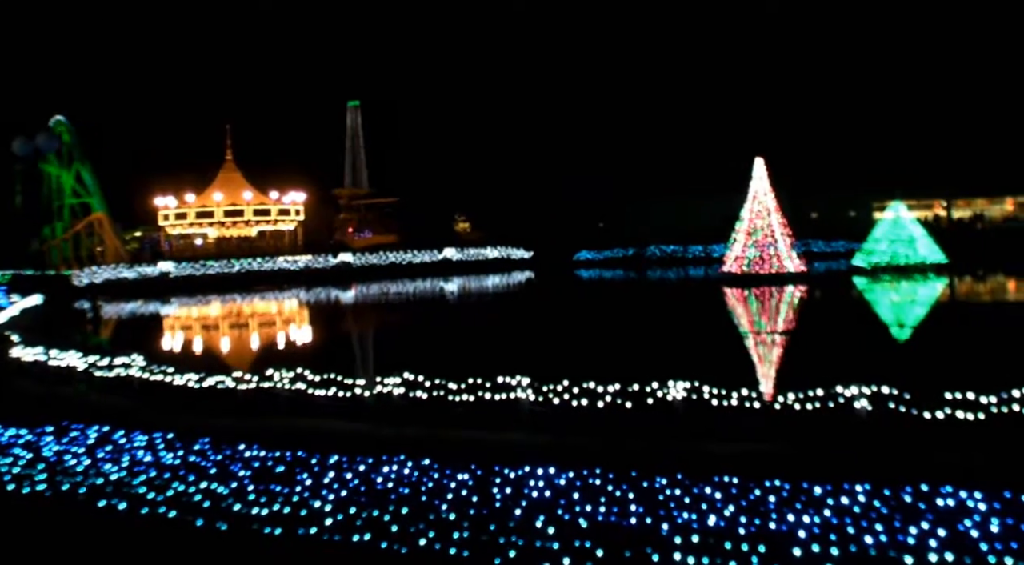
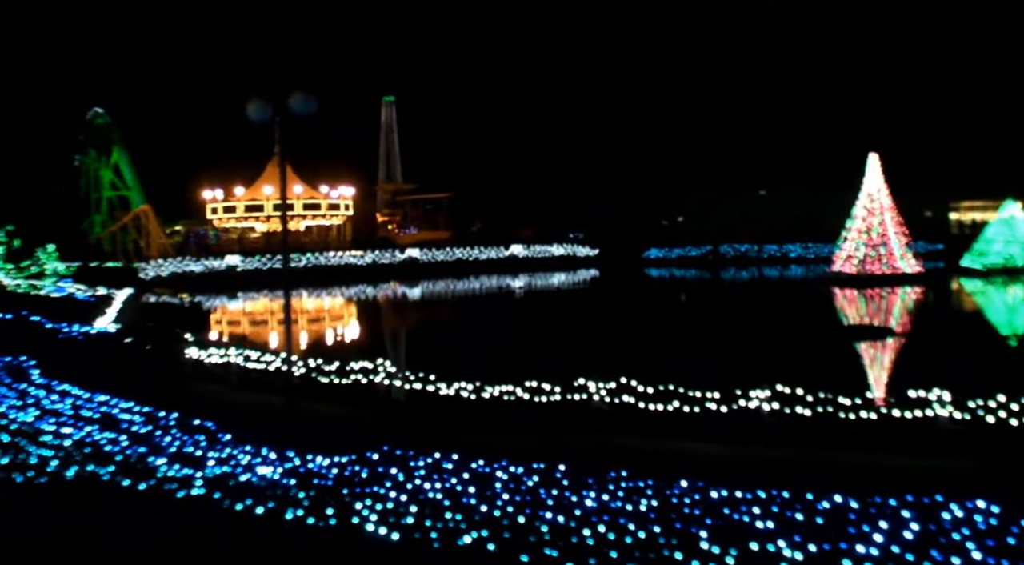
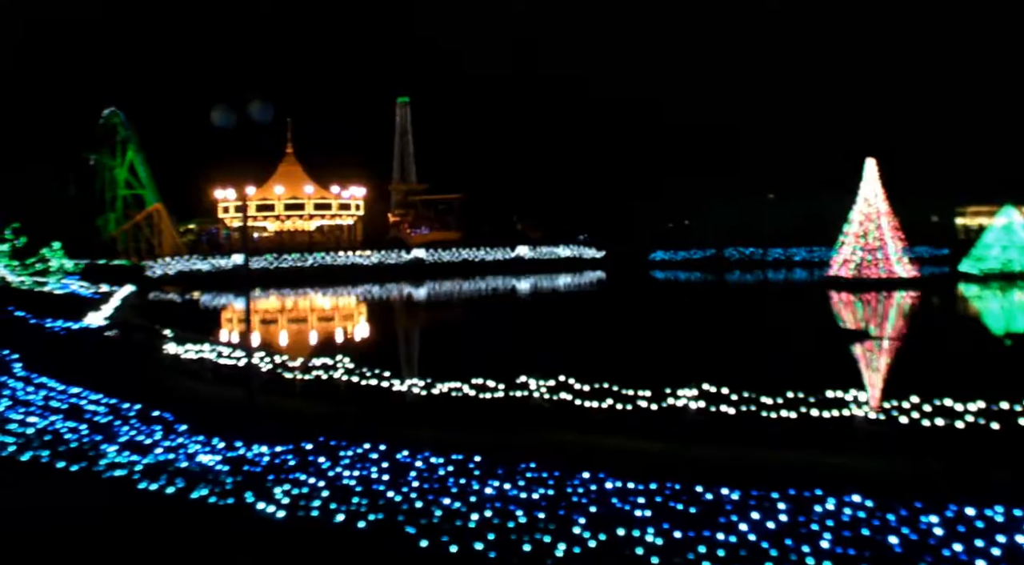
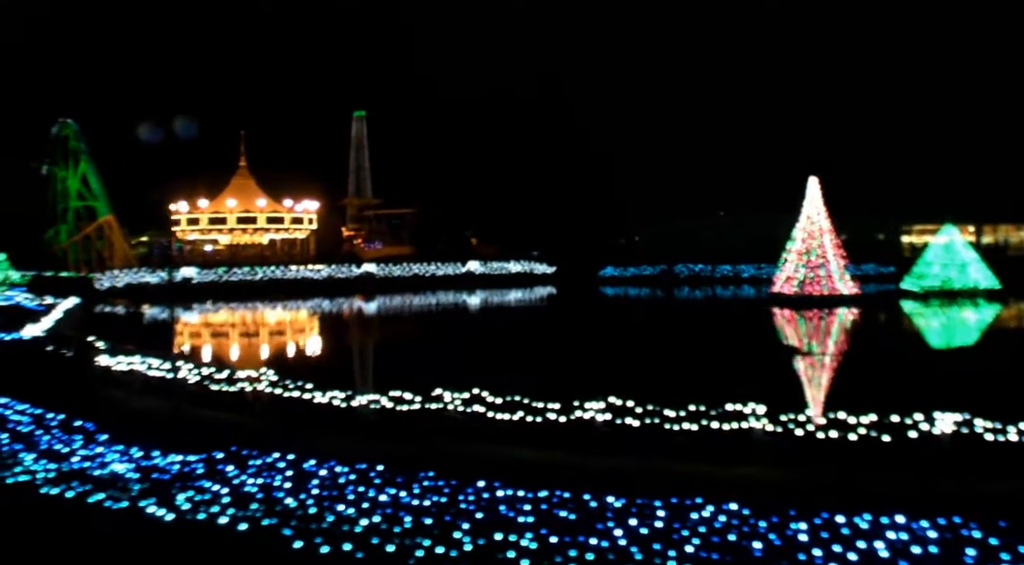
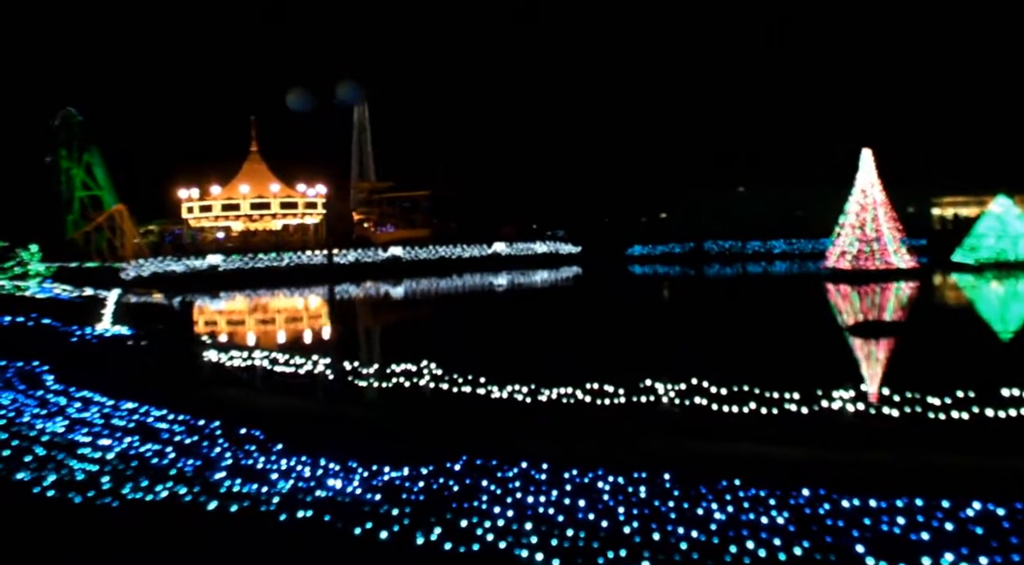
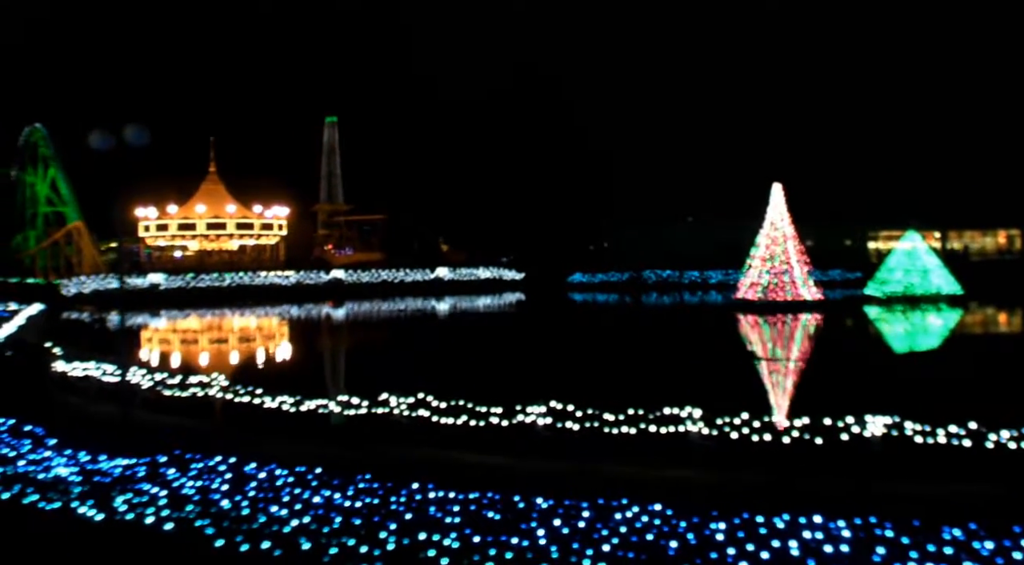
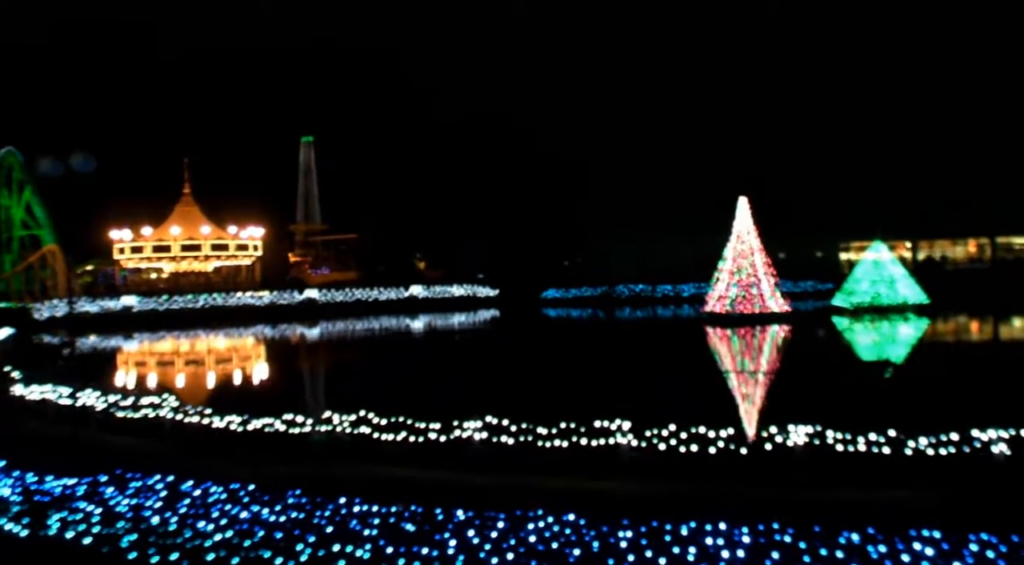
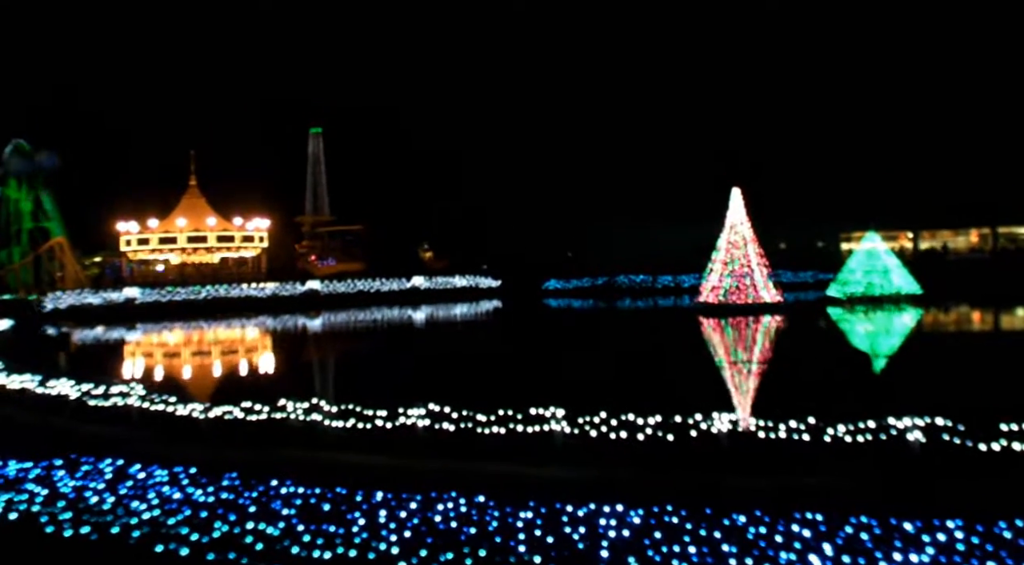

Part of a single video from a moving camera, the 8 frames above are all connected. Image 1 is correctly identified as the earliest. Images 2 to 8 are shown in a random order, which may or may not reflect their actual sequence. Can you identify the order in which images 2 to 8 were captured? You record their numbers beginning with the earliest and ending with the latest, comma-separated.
8, 7, 6, 4, 3, 2, 5
